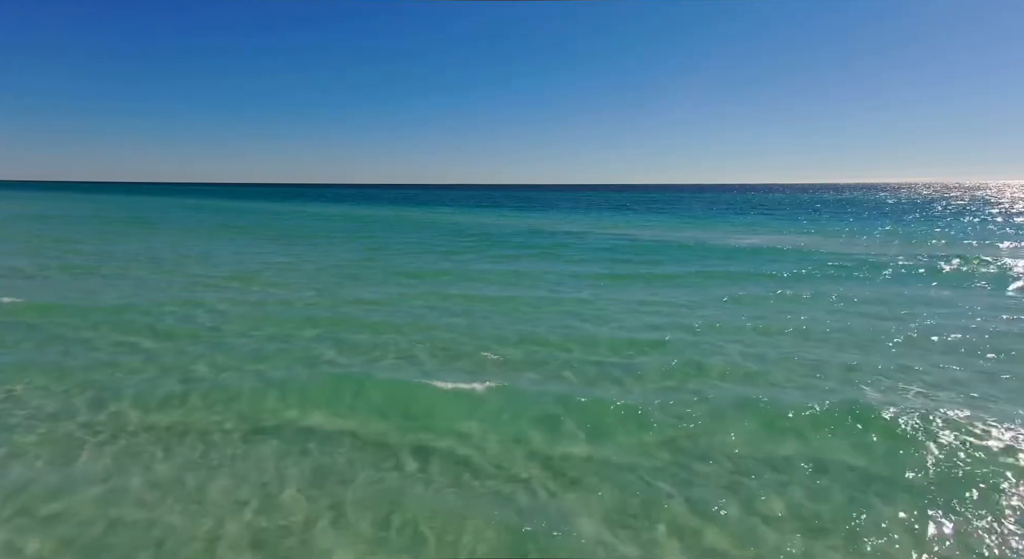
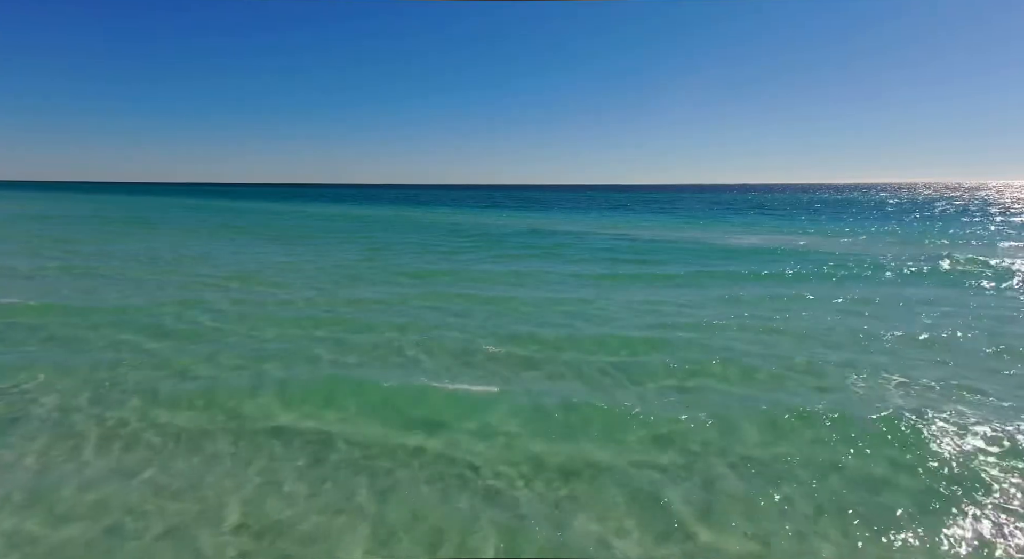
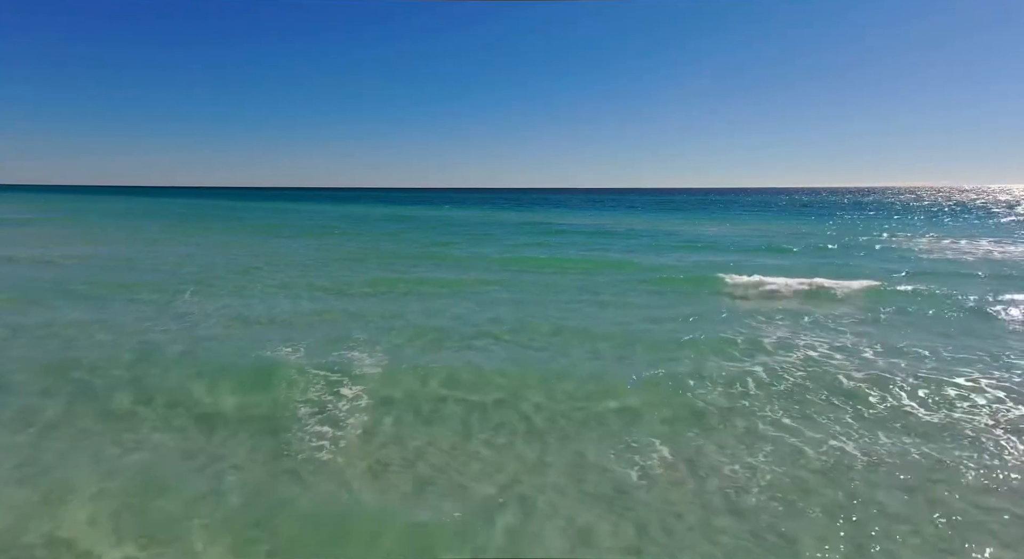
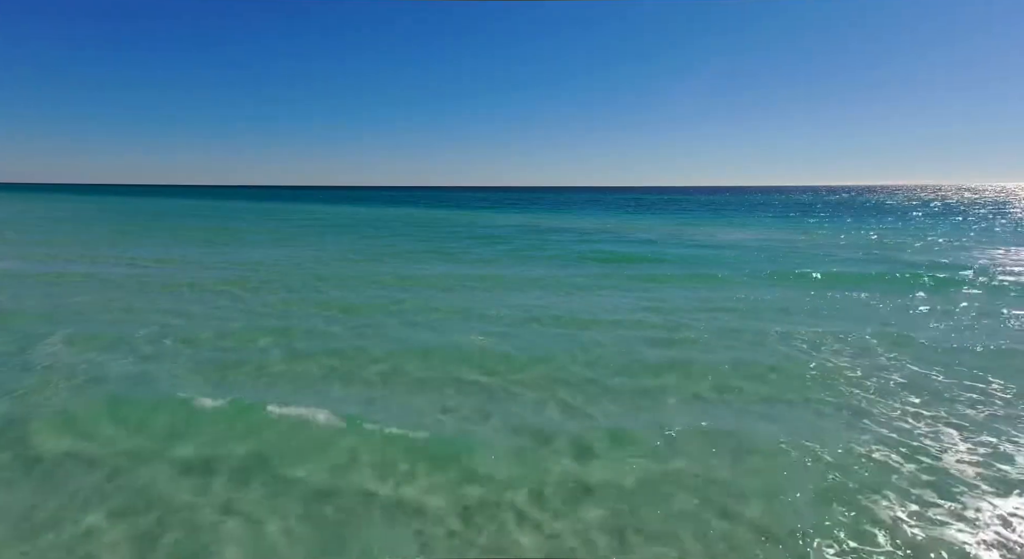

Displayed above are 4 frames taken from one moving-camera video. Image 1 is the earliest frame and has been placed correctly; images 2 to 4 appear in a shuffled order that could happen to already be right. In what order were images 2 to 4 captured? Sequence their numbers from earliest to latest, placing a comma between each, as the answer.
2, 4, 3
